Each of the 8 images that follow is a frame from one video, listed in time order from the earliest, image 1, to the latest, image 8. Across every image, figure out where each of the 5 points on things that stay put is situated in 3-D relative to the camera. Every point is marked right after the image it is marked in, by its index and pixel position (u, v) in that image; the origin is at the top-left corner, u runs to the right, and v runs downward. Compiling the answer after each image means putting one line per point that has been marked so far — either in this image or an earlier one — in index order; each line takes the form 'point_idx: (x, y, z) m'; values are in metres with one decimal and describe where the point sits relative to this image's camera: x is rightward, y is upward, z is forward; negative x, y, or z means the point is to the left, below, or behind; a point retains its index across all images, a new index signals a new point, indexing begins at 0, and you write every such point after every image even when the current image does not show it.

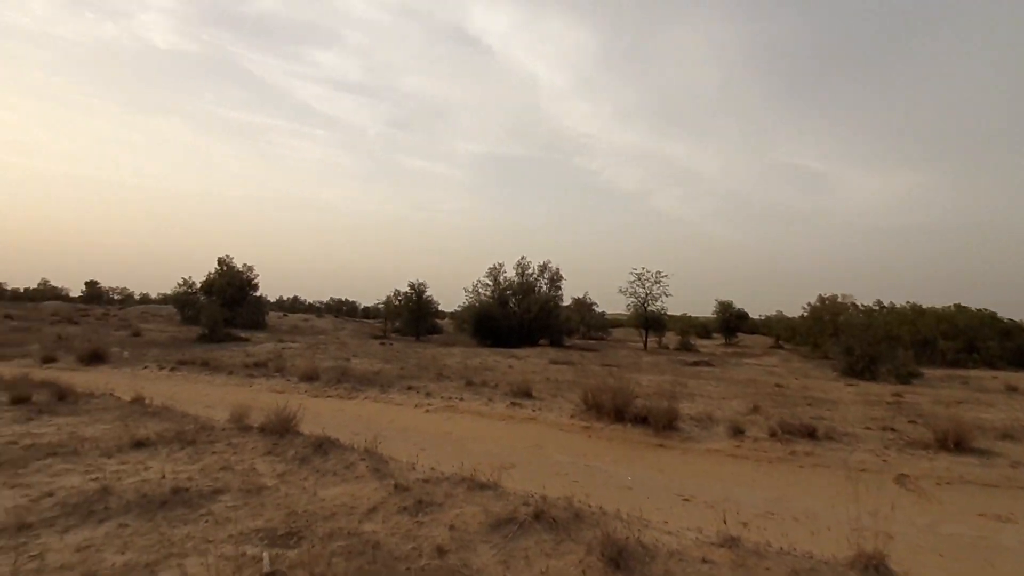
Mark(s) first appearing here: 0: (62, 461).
0: (-4.4, -1.7, +6.7) m
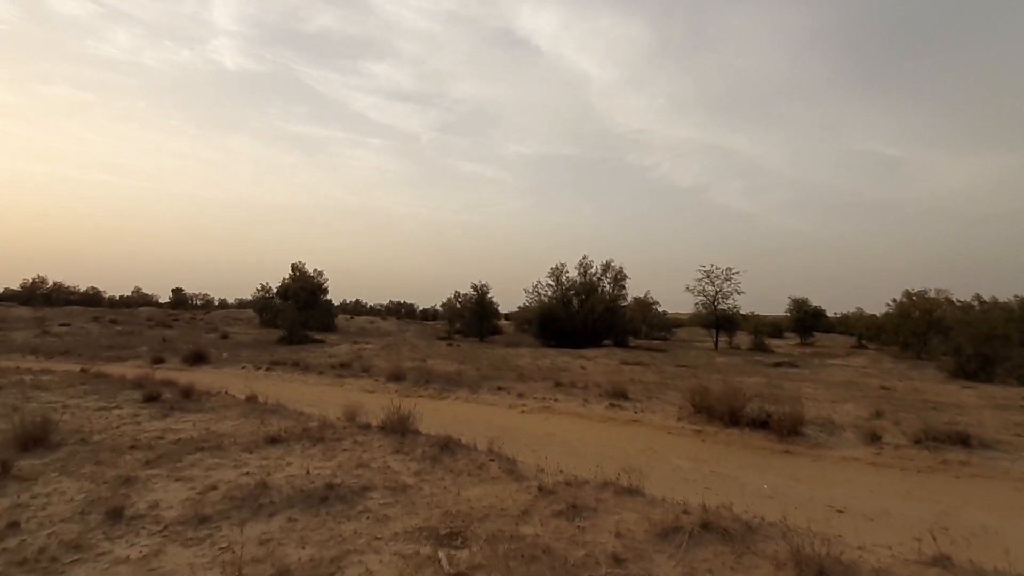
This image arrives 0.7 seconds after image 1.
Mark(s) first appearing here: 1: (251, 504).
0: (-3.1, -1.8, +6.9) m
1: (-1.9, -1.6, +5.0) m
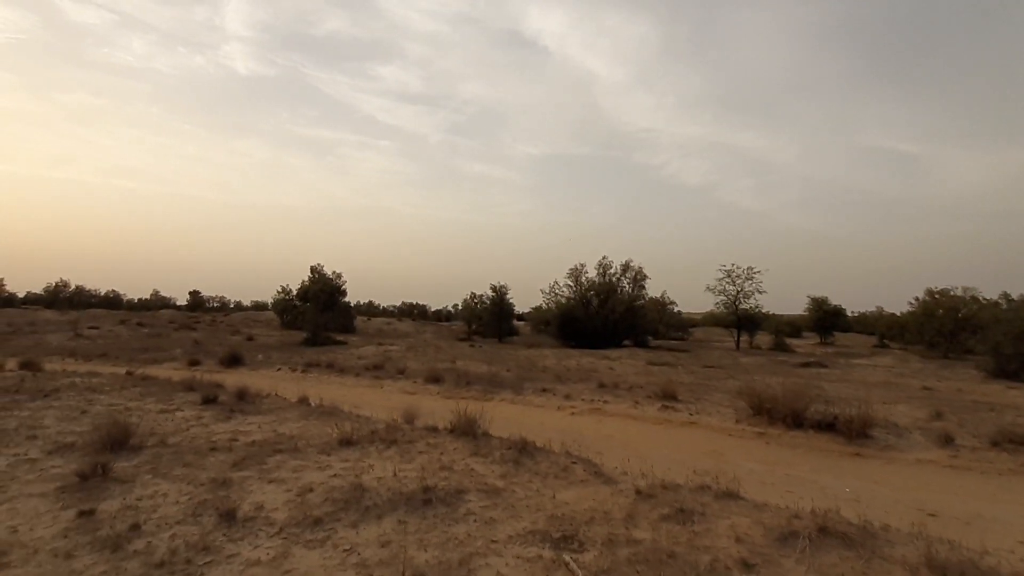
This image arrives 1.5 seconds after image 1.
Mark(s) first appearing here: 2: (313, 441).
0: (-2.3, -1.8, +7.0) m
1: (-1.2, -1.6, +5.0) m
2: (-2.4, -1.9, +8.0) m
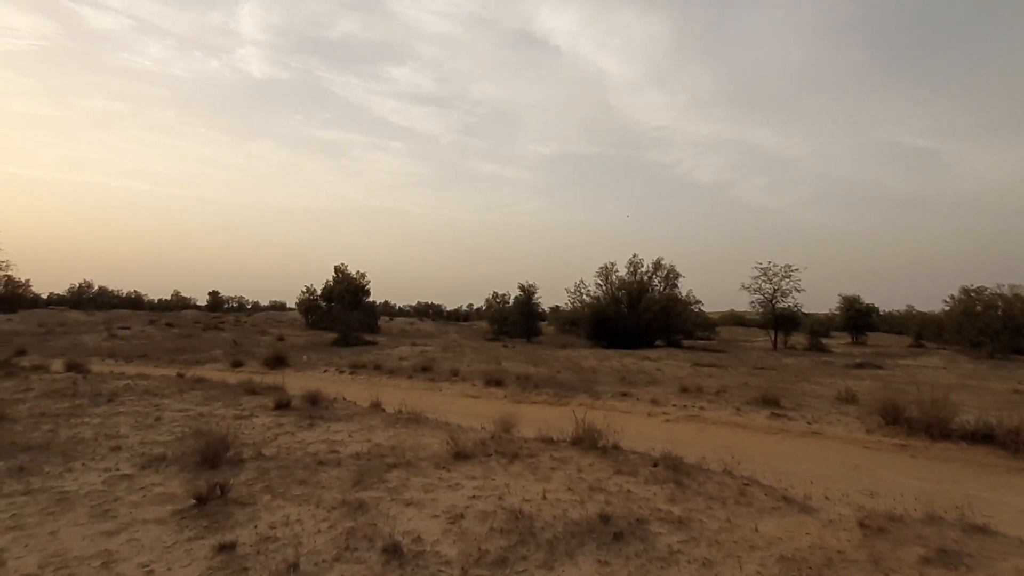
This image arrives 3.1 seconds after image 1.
0: (-0.9, -1.8, +6.3) m
1: (+0.1, -1.6, +4.3) m
2: (-1.0, -1.8, +7.3) m
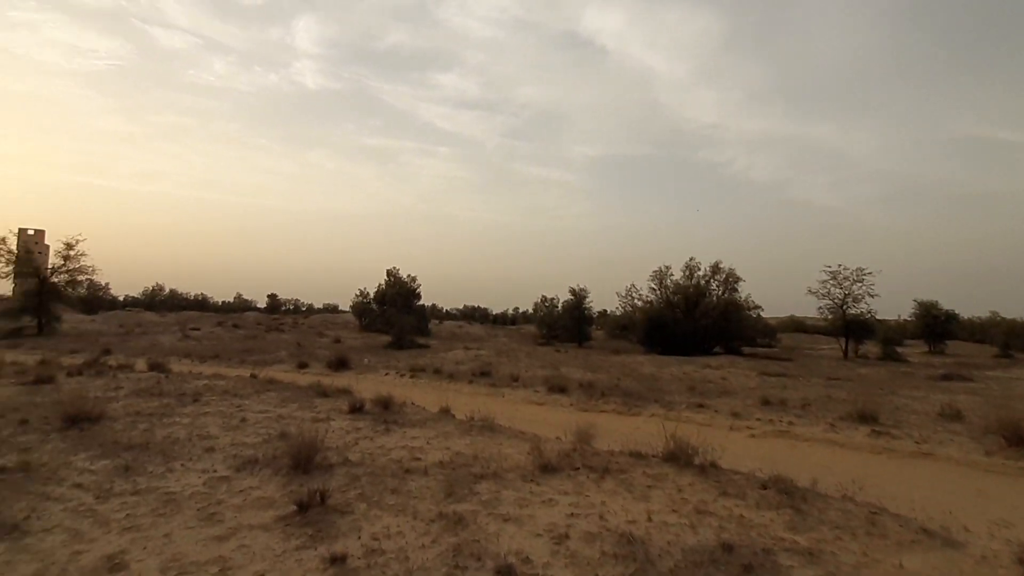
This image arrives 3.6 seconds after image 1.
0: (-0.1, -1.8, +6.0) m
1: (+0.8, -1.7, +3.9) m
2: (-0.1, -1.9, +7.0) m
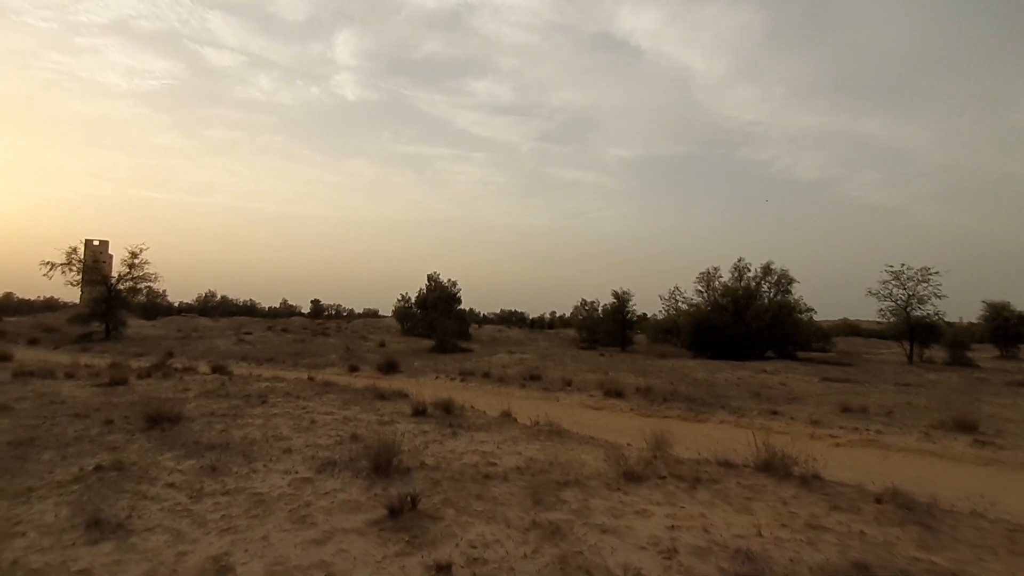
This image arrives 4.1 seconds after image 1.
0: (+0.7, -1.8, +5.7) m
1: (+1.5, -1.6, +3.6) m
2: (+0.8, -1.9, +6.7) m
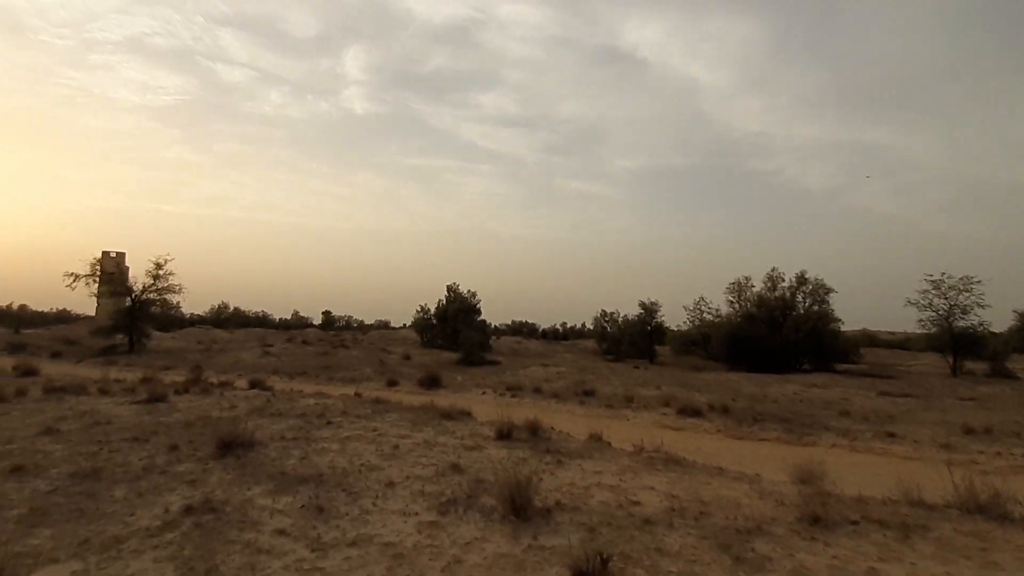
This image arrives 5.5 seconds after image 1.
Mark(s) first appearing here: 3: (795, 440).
0: (+2.0, -1.9, +4.7) m
1: (+2.8, -1.7, +2.6) m
2: (+2.1, -1.9, +5.7) m
3: (+4.6, -2.4, +10.6) m
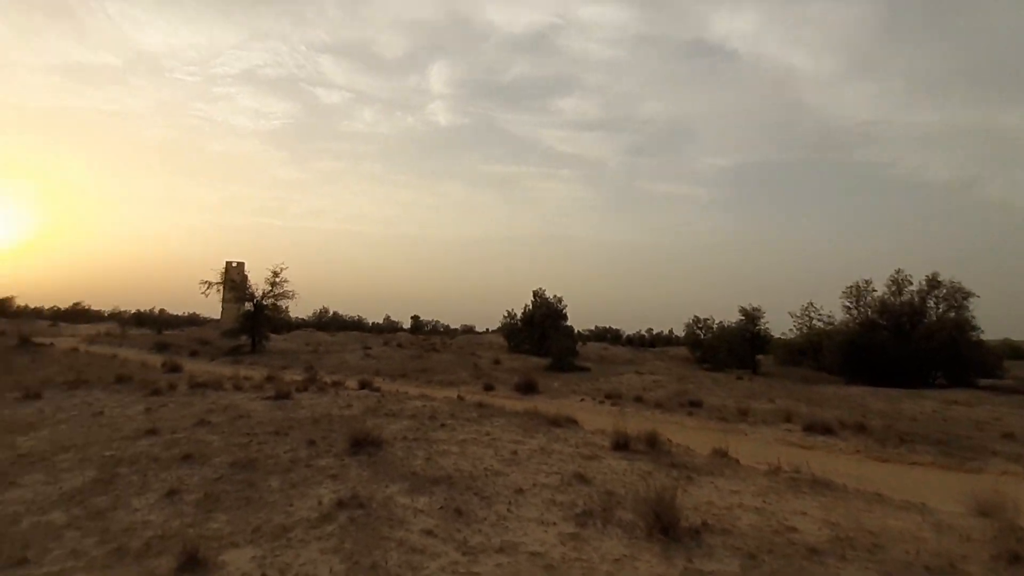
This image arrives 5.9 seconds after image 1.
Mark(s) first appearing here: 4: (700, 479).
0: (+3.0, -1.9, +4.0) m
1: (+3.4, -1.6, +1.8) m
2: (+3.2, -2.0, +4.9) m
3: (+6.4, -2.5, +9.4) m
4: (+2.2, -2.2, +7.8) m
